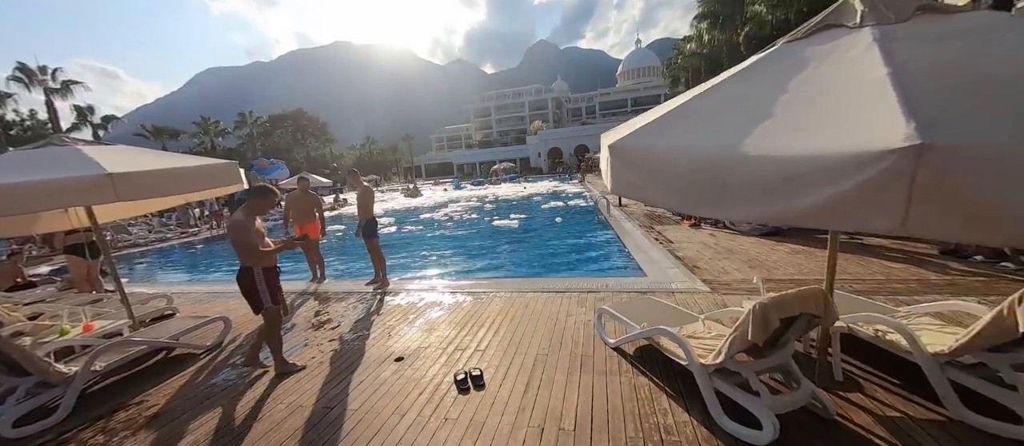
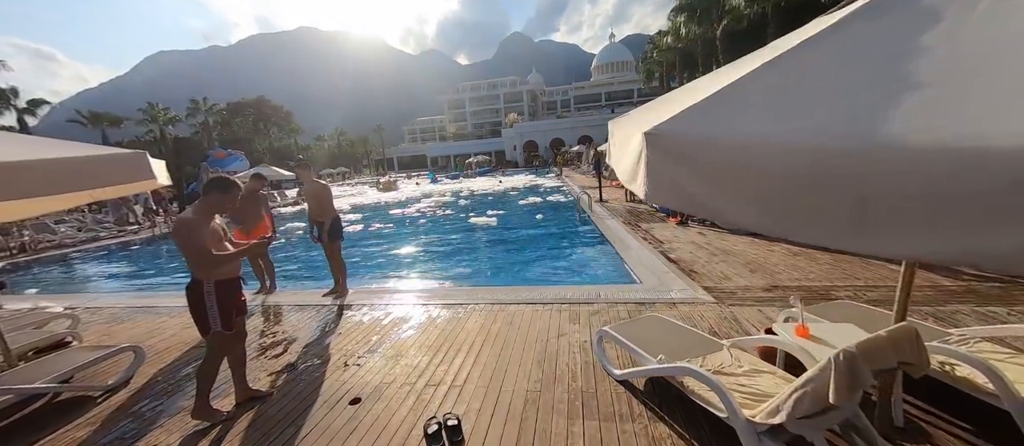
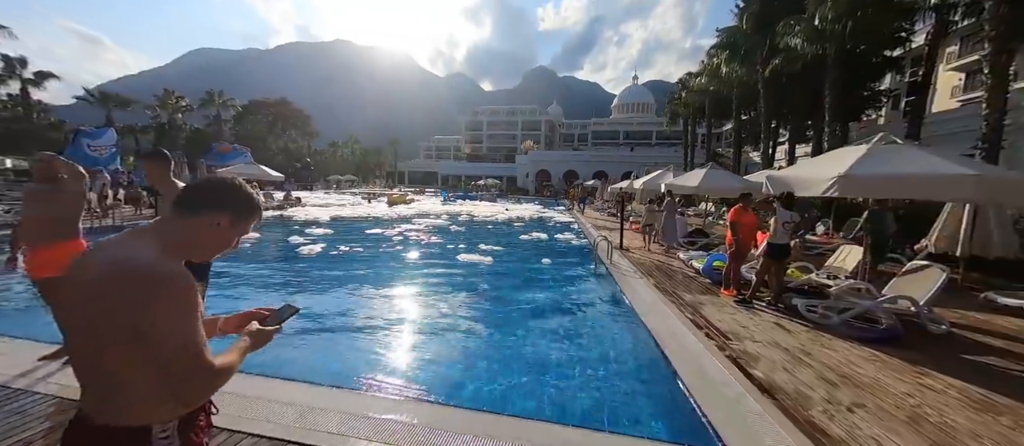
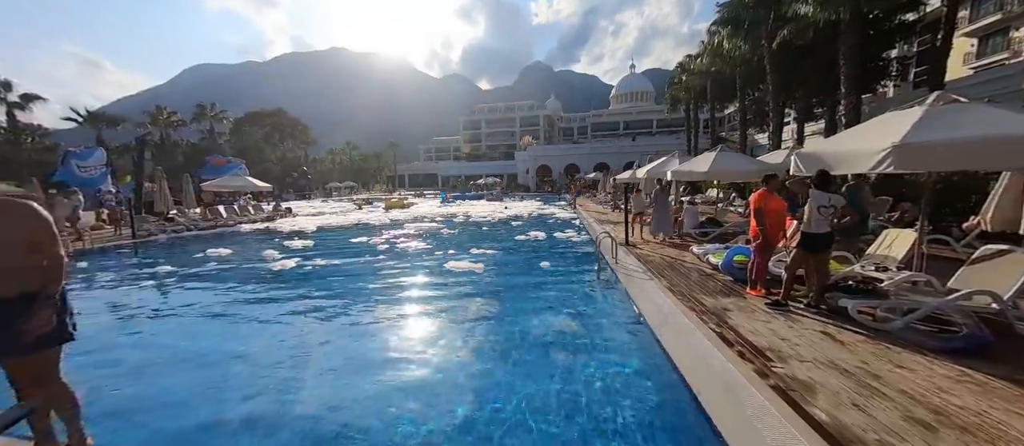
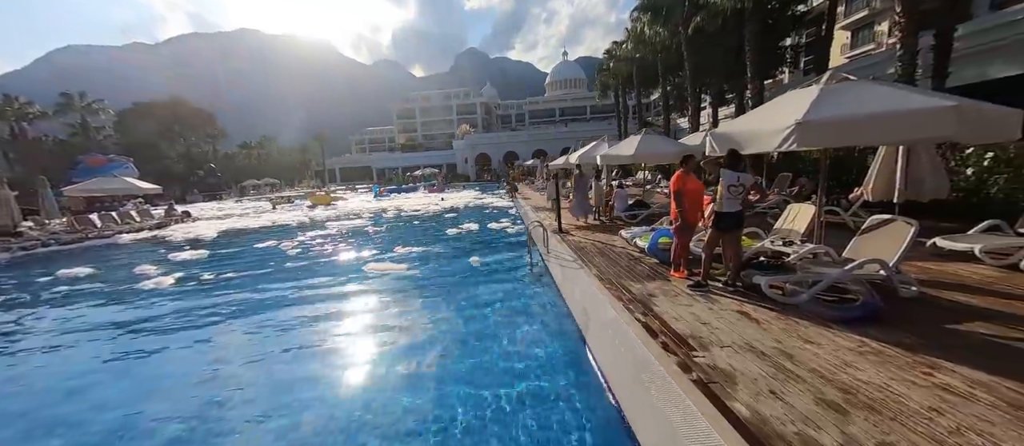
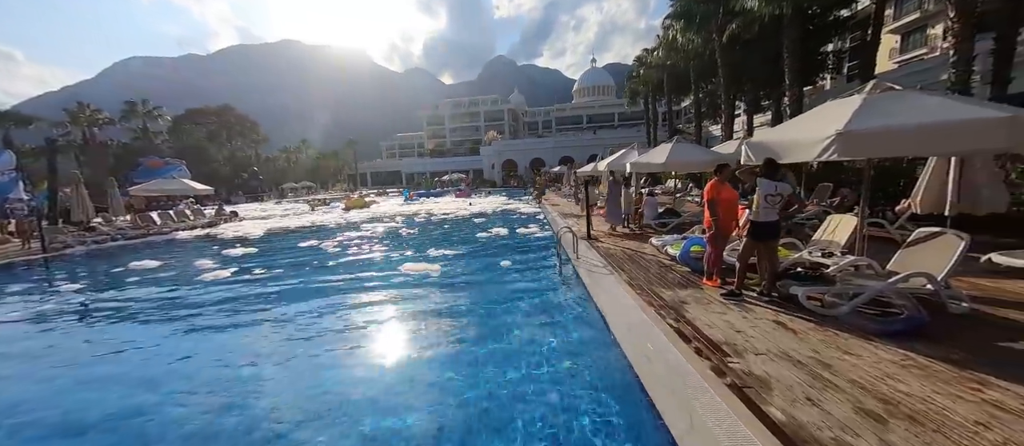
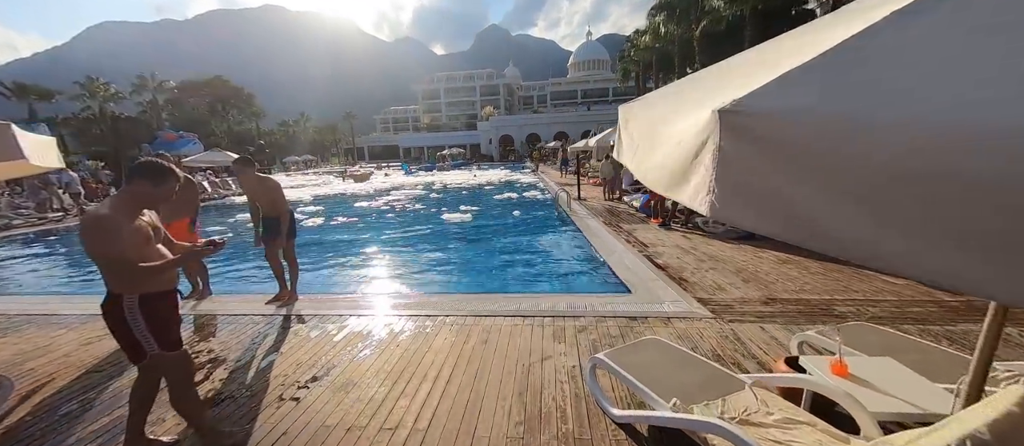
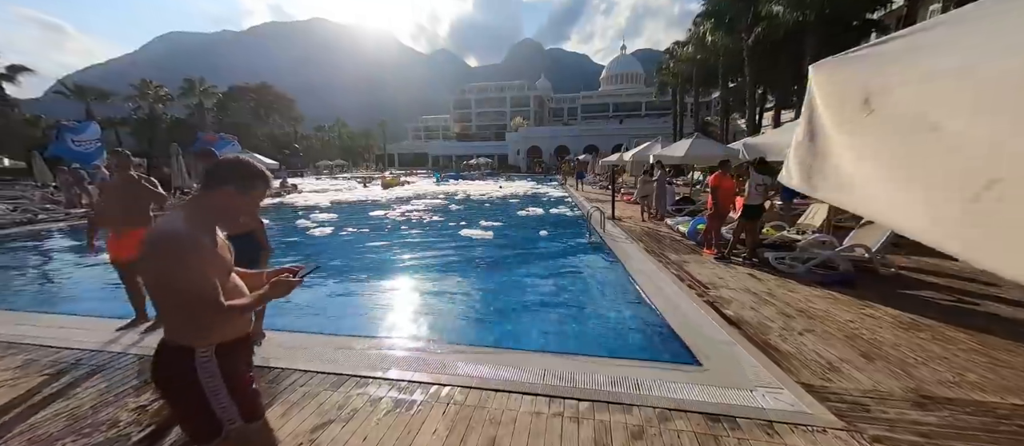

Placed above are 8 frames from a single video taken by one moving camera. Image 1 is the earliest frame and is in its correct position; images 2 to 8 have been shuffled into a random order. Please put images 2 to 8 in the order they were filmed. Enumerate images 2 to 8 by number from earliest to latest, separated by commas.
2, 7, 8, 3, 4, 6, 5
